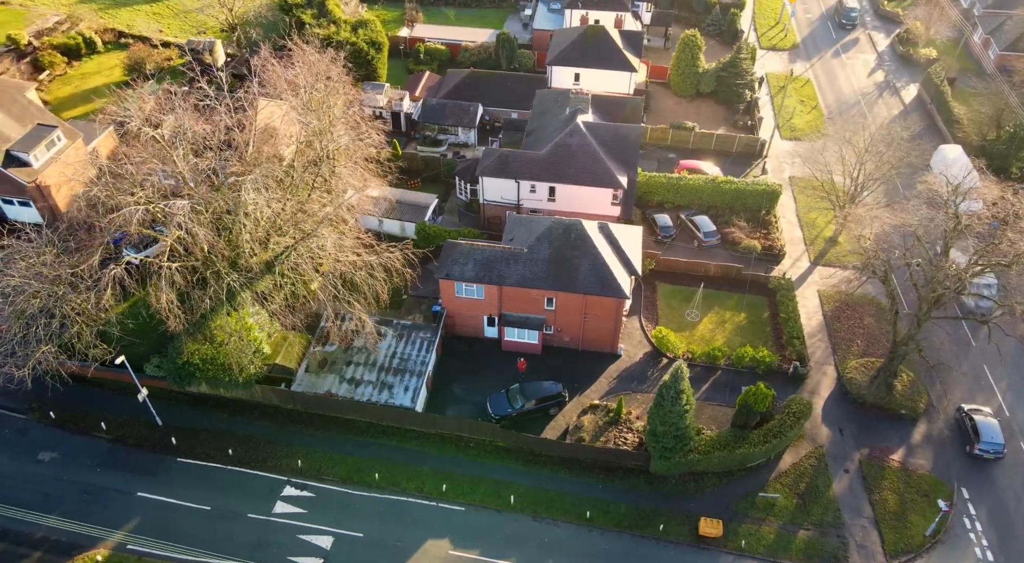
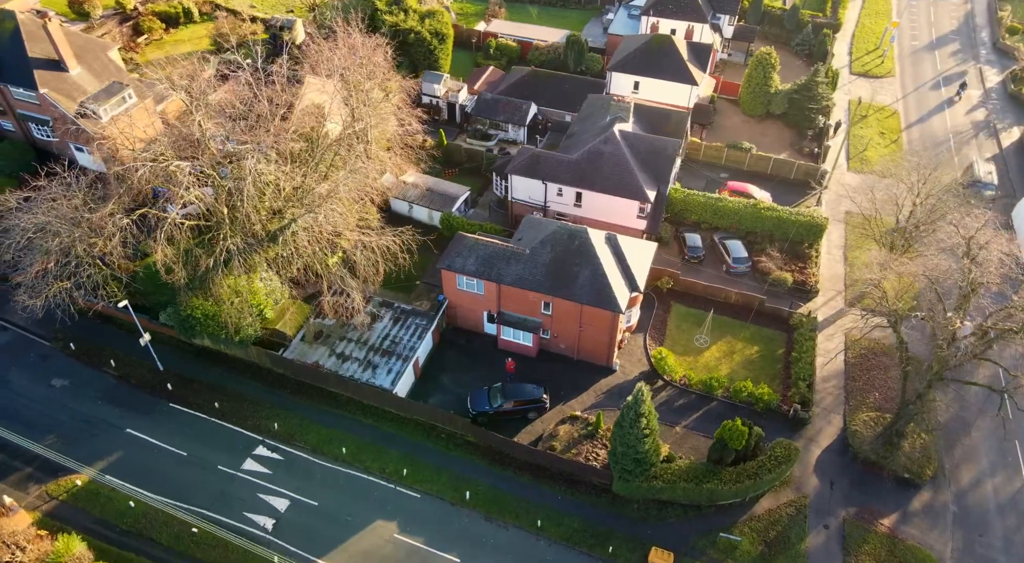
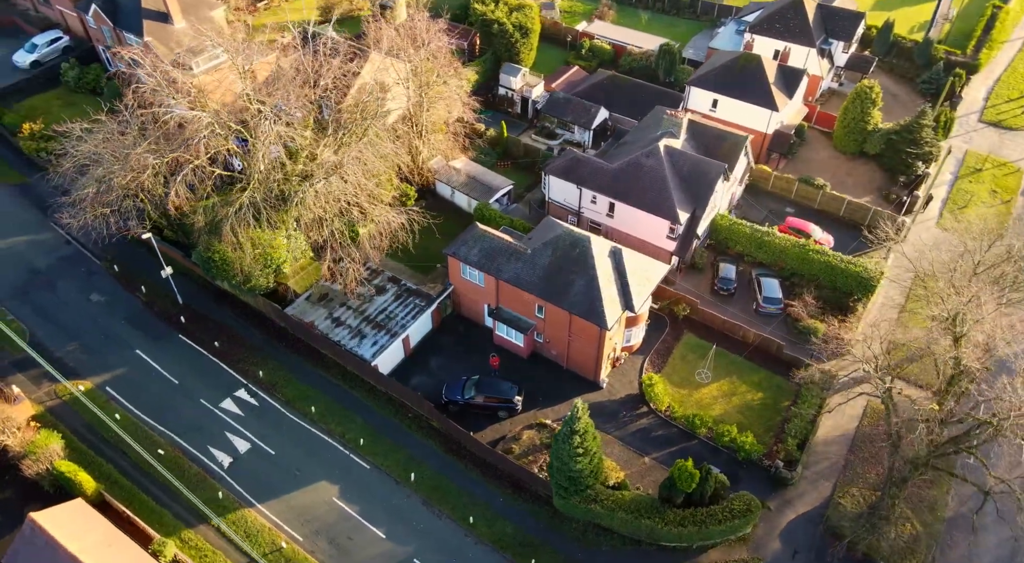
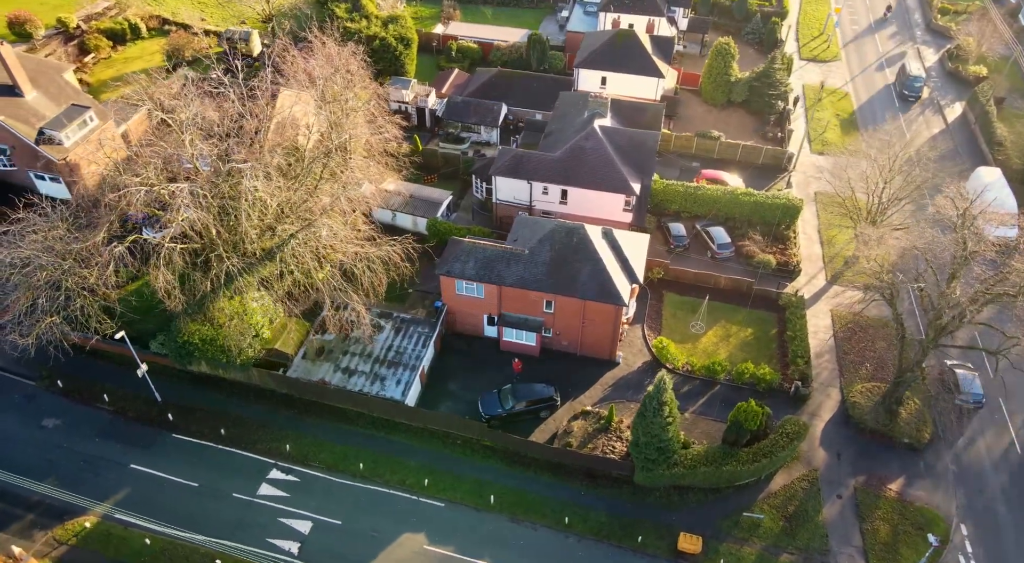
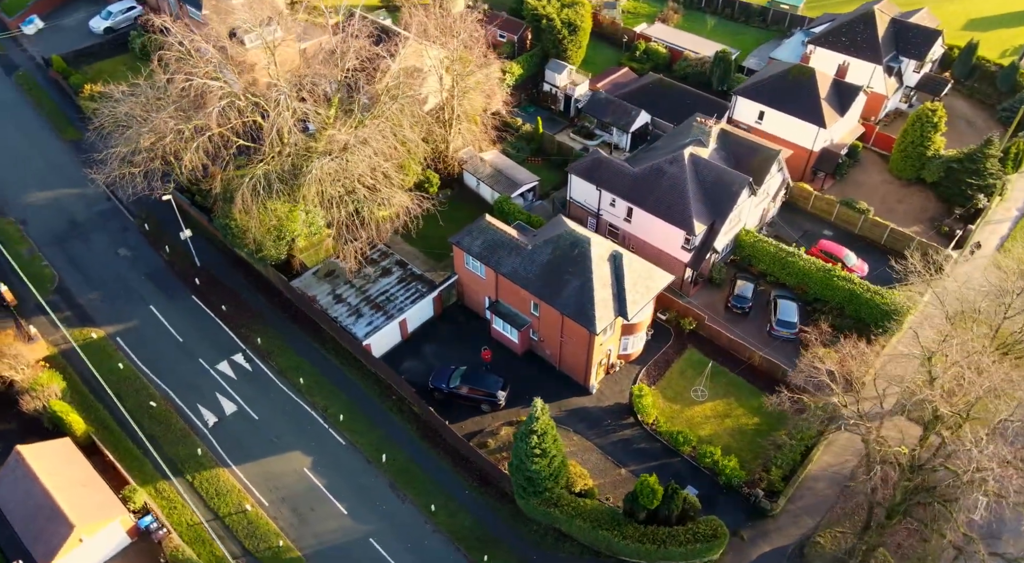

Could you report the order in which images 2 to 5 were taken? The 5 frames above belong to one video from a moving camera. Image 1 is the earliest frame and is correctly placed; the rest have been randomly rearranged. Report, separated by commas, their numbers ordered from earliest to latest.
4, 2, 3, 5
